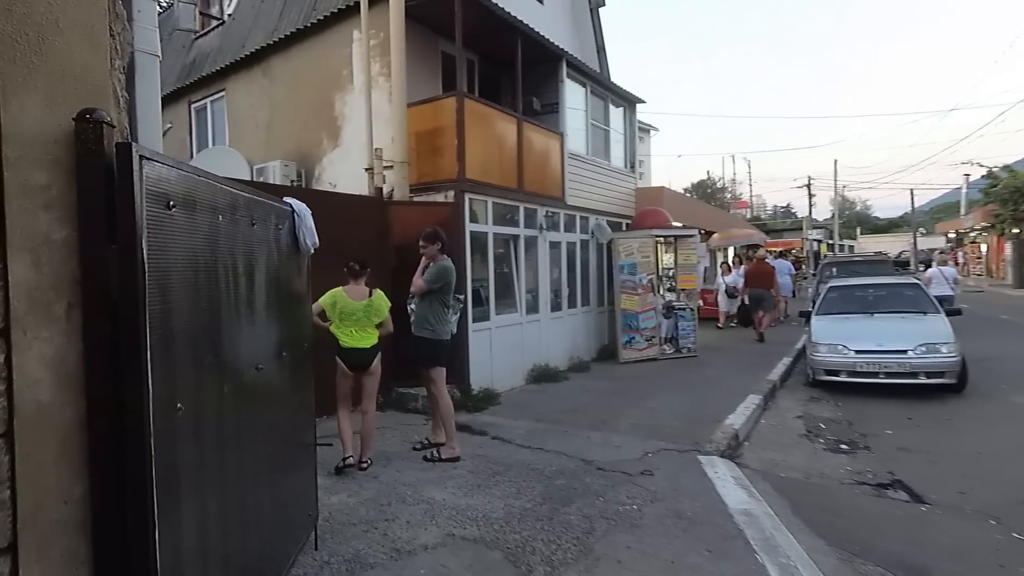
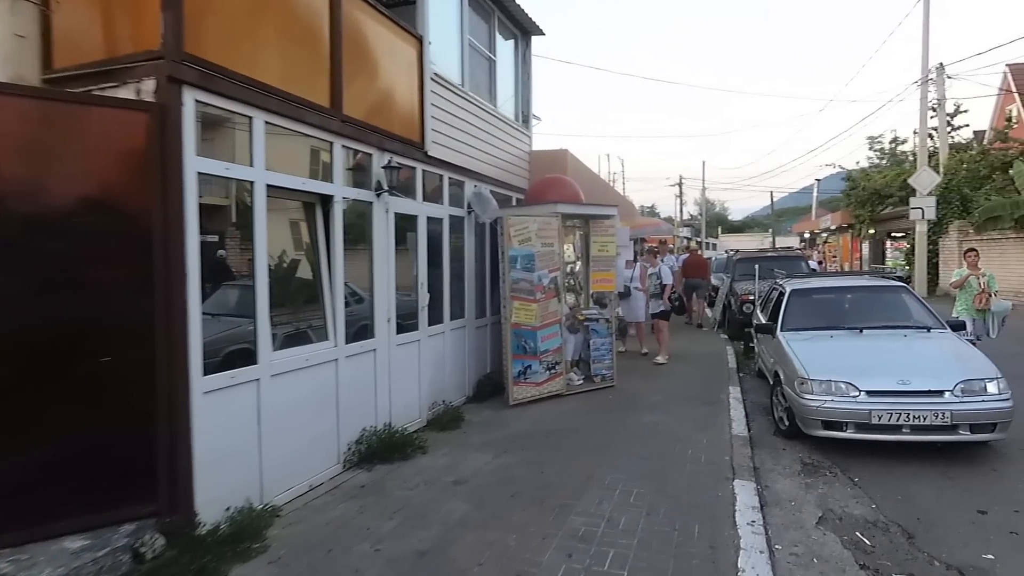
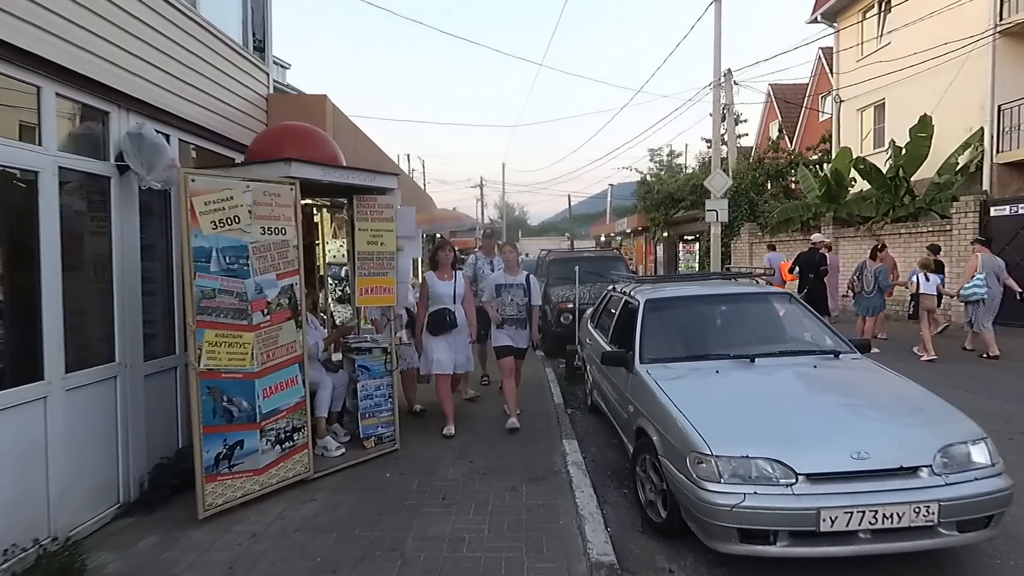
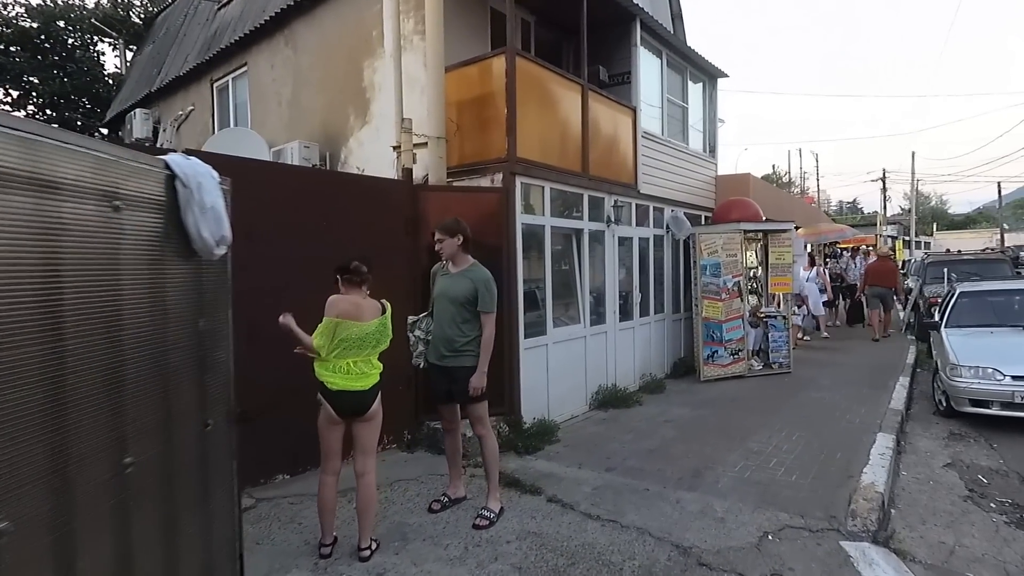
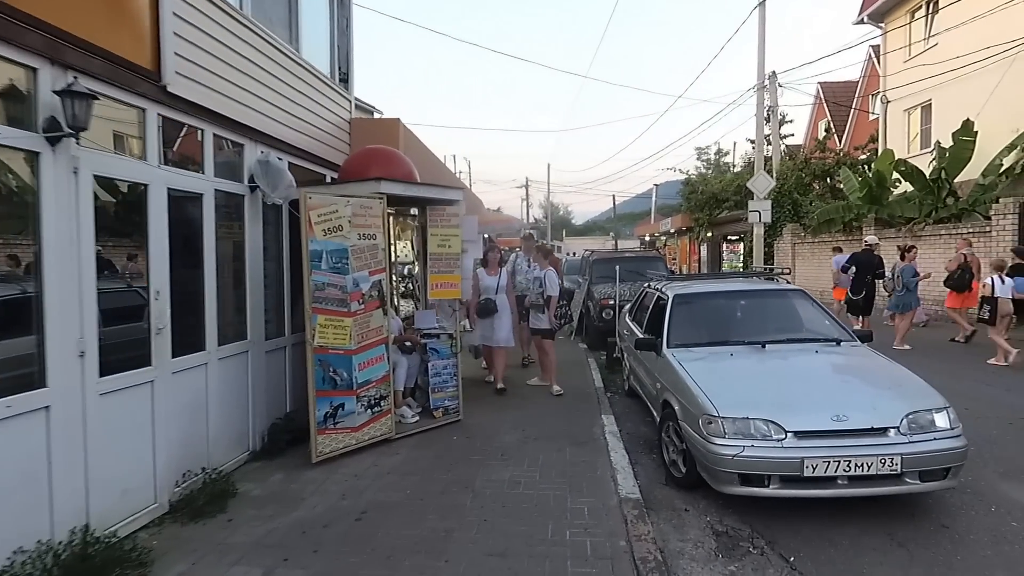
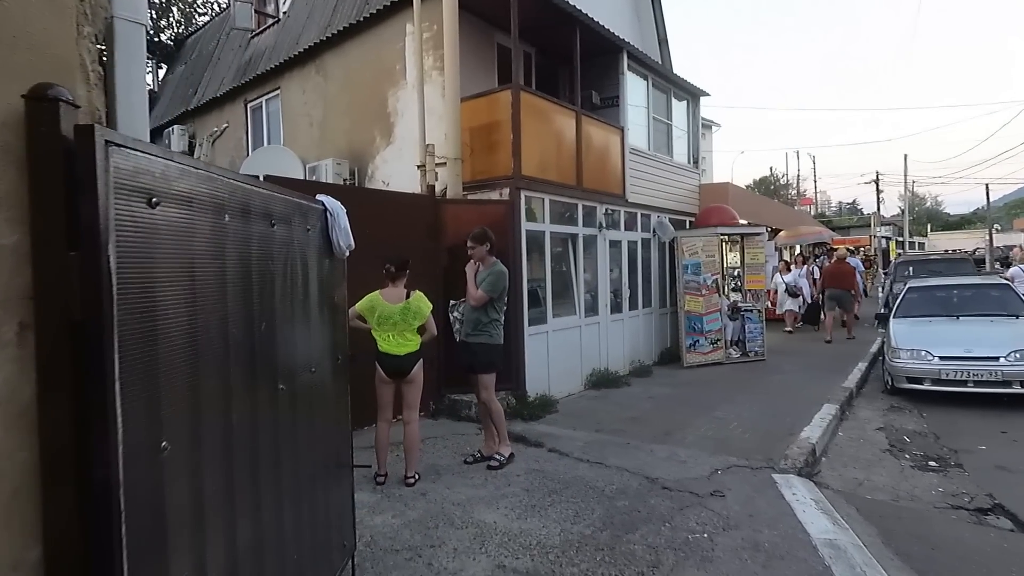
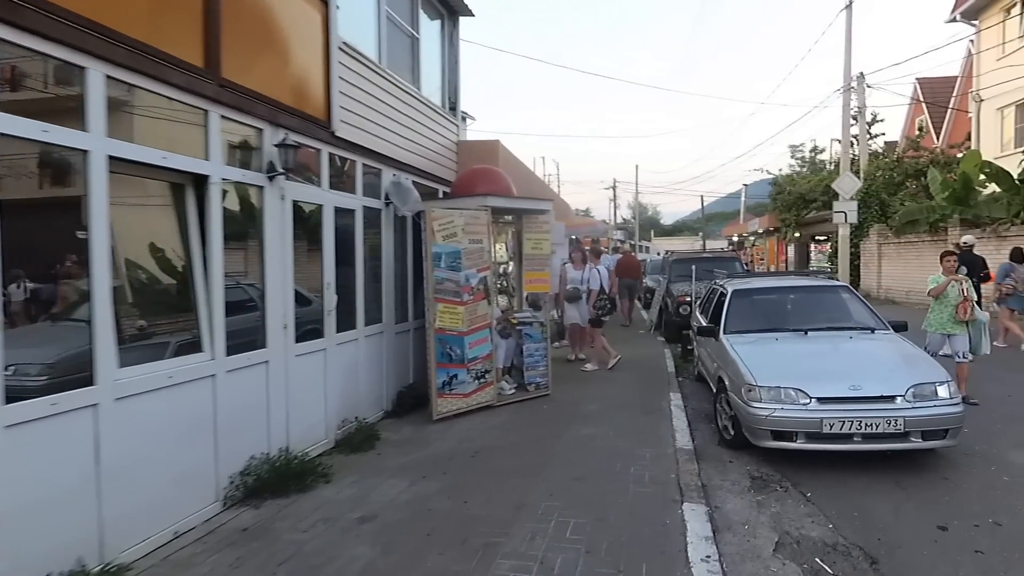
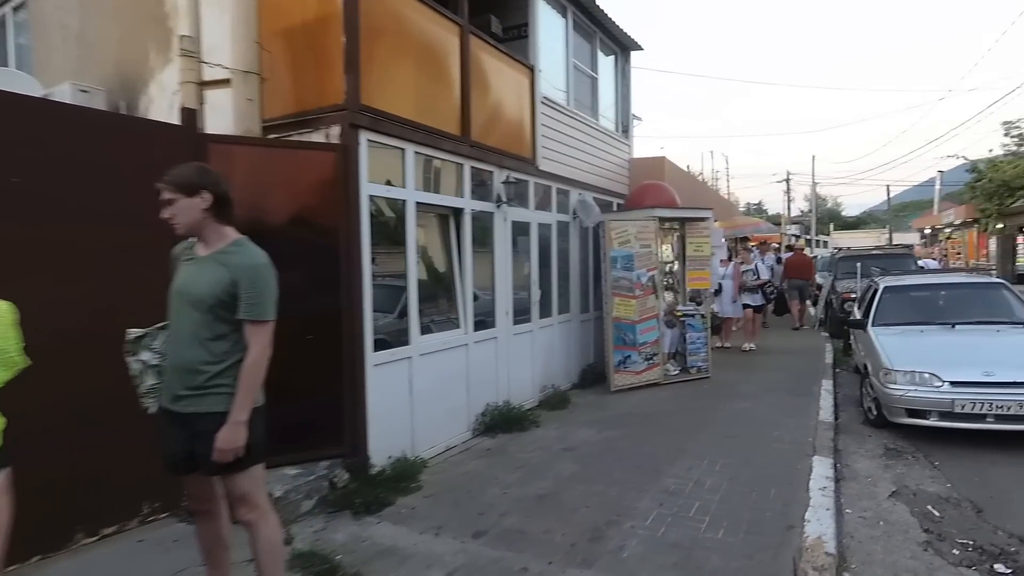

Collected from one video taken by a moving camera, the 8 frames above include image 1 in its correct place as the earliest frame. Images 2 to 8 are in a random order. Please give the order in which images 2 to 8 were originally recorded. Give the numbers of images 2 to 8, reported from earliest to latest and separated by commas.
6, 4, 8, 2, 7, 5, 3
